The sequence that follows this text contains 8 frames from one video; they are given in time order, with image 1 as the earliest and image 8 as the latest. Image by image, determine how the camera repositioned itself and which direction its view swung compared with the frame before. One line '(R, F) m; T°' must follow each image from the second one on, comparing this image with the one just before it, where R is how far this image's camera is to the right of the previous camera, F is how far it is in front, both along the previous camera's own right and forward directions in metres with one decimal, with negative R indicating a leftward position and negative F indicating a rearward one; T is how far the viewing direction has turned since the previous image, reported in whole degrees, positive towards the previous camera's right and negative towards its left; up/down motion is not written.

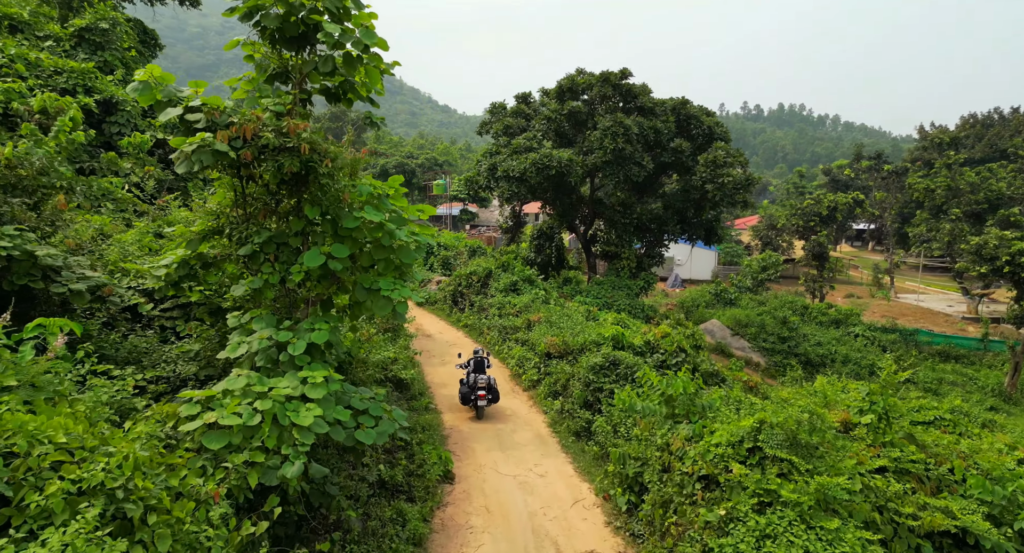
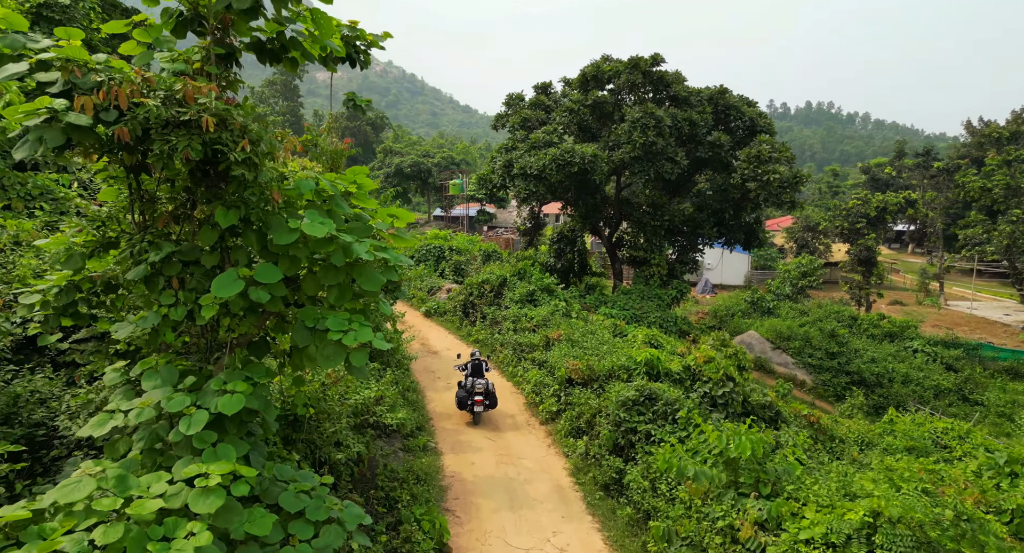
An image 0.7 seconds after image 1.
(+0.1, +1.3) m; -2°
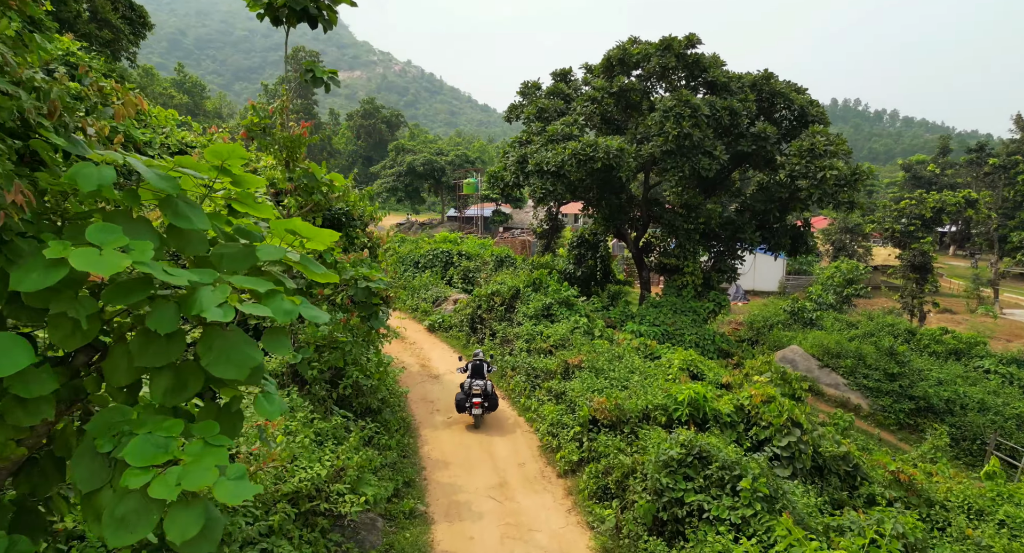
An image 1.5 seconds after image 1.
(+0.1, +1.5) m; -2°
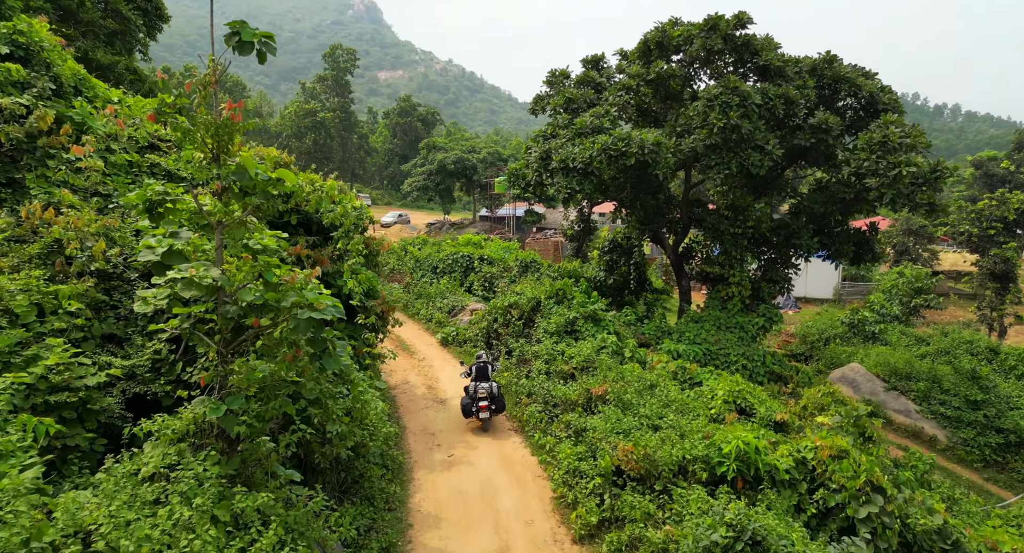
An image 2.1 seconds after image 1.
(+0.3, +1.1) m; -4°
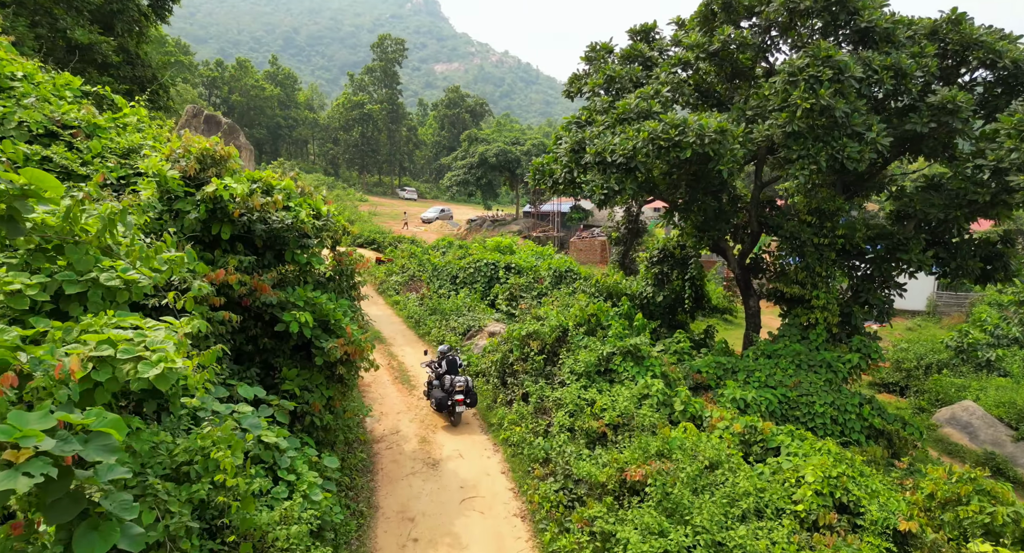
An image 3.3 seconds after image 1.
(+0.4, +1.9) m; -5°
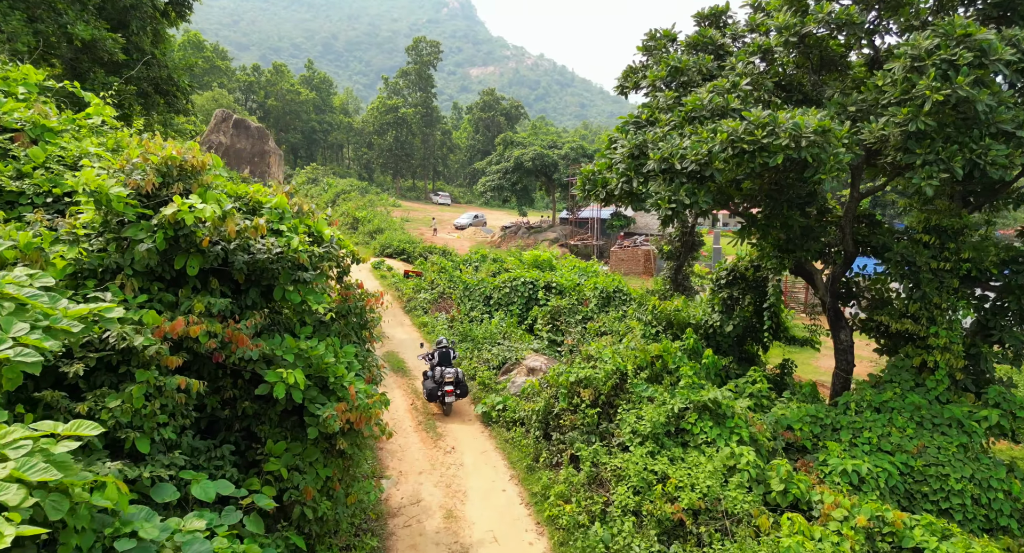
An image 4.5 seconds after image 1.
(-0.2, +1.3) m; -3°
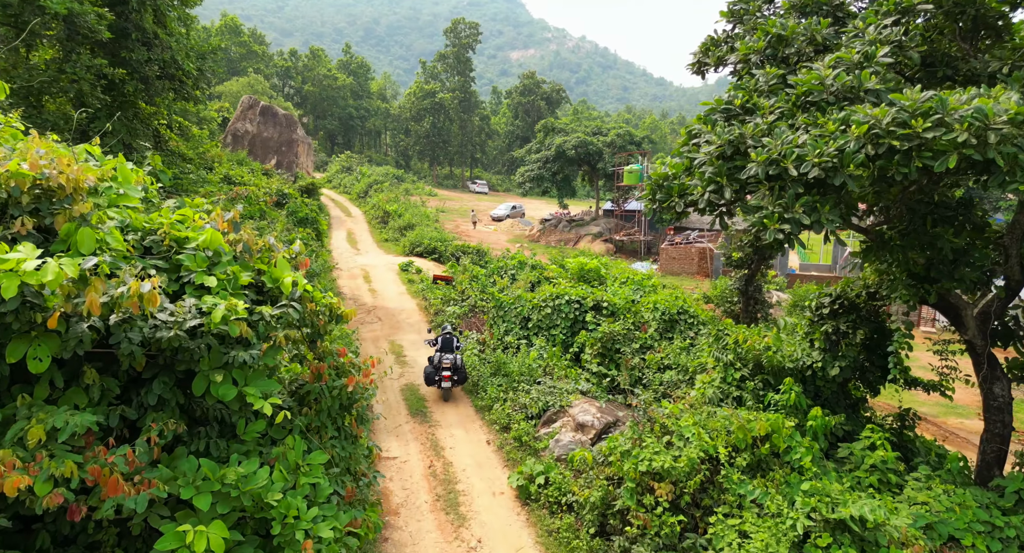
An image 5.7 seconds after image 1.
(-0.1, +1.7) m; -4°
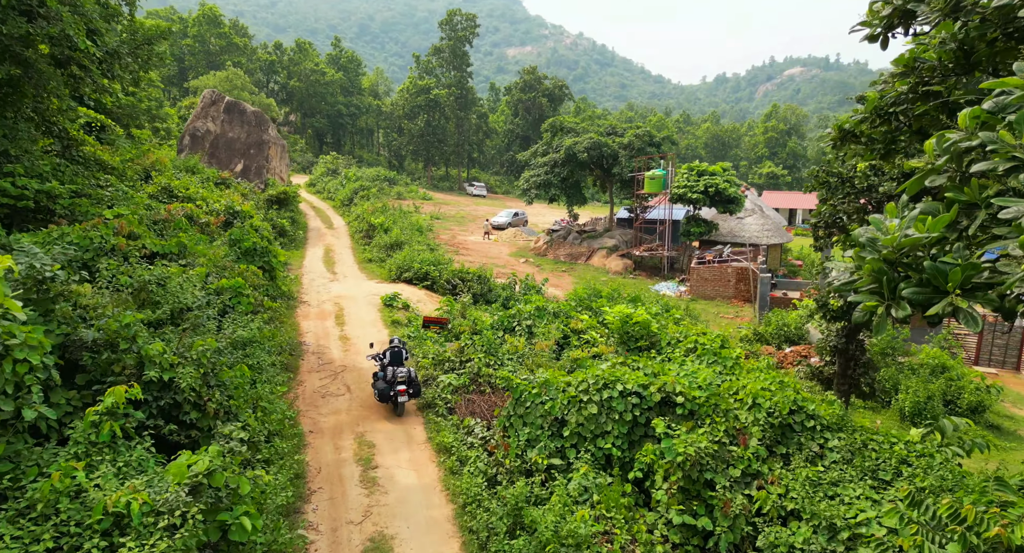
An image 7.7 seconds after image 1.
(-0.3, +3.1) m; 0°
